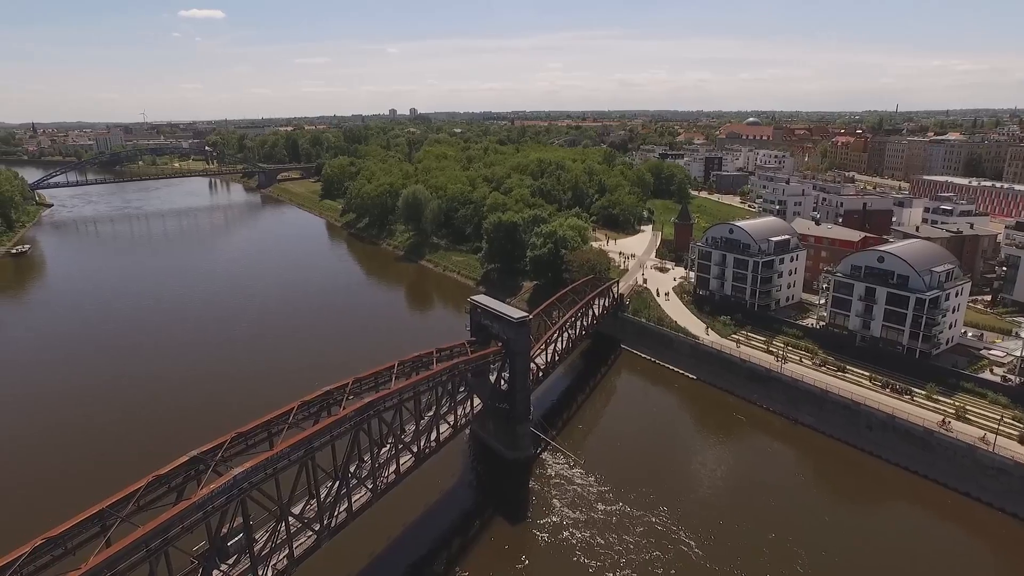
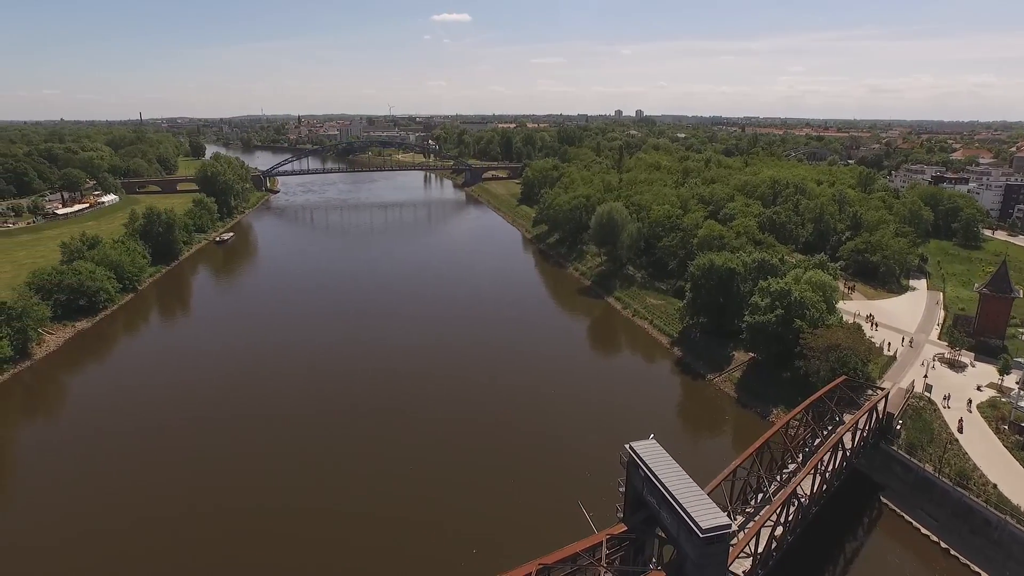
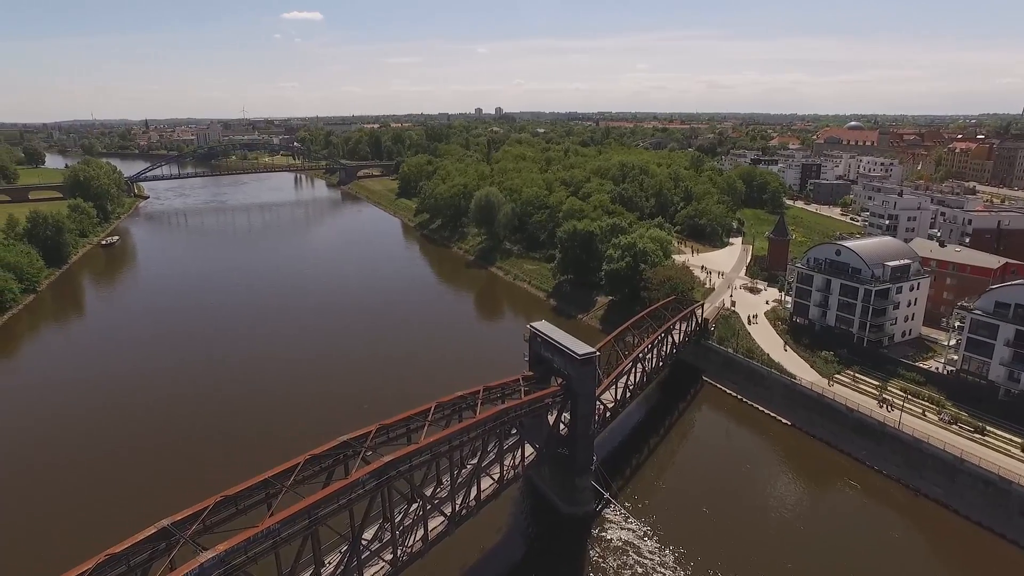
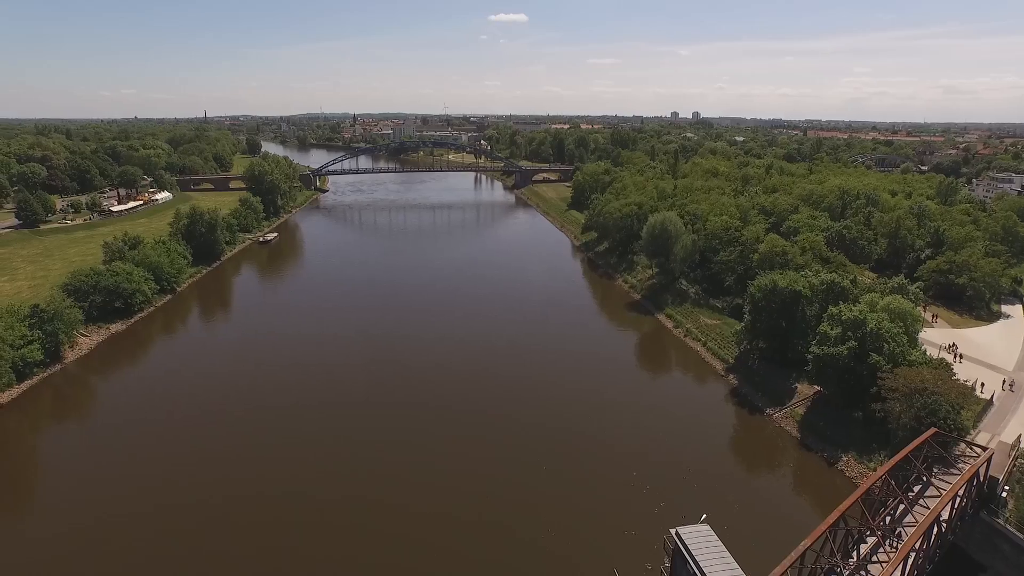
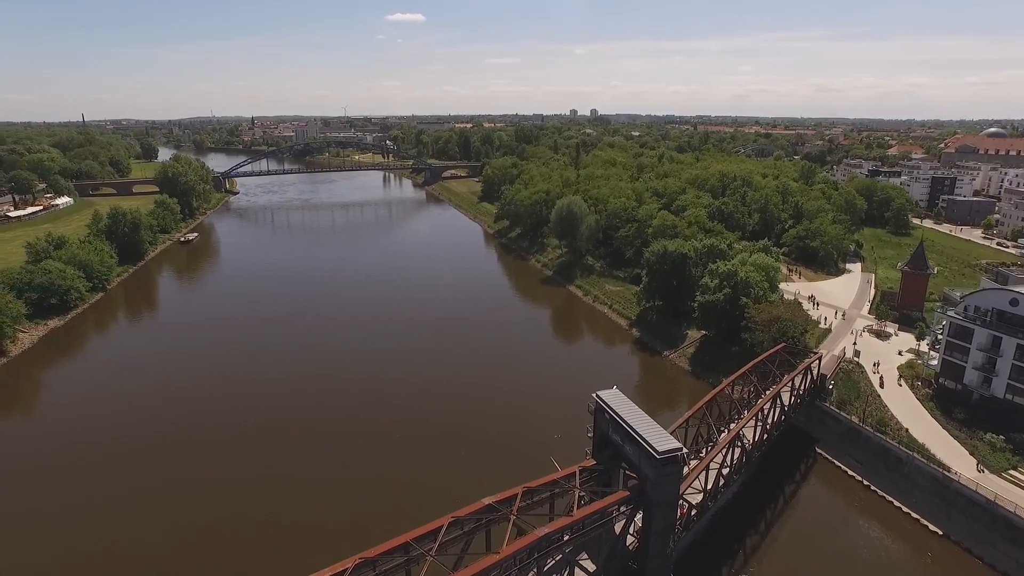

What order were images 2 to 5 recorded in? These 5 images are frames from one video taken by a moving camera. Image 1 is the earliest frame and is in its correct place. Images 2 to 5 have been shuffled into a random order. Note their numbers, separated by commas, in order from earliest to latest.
3, 5, 2, 4
